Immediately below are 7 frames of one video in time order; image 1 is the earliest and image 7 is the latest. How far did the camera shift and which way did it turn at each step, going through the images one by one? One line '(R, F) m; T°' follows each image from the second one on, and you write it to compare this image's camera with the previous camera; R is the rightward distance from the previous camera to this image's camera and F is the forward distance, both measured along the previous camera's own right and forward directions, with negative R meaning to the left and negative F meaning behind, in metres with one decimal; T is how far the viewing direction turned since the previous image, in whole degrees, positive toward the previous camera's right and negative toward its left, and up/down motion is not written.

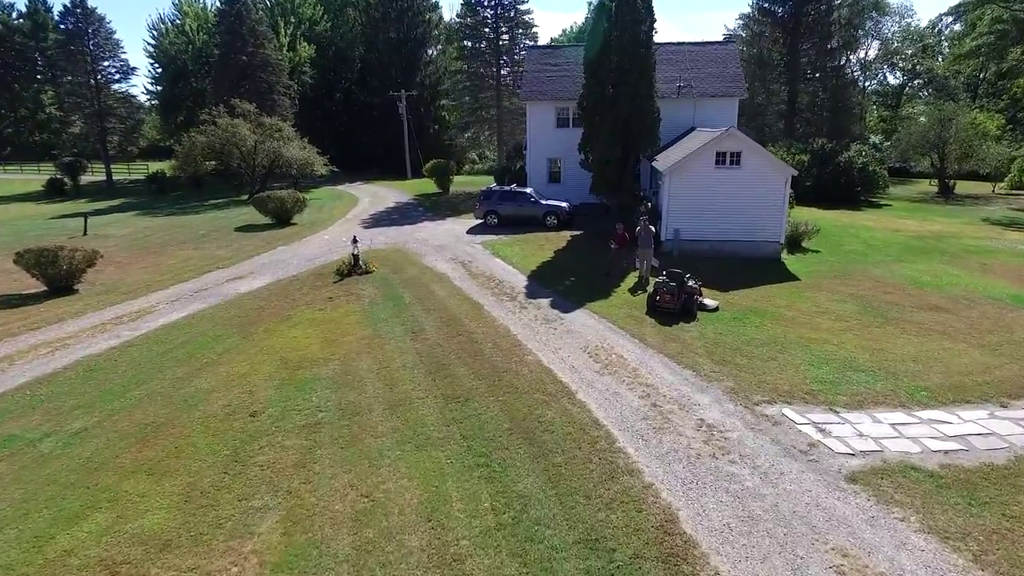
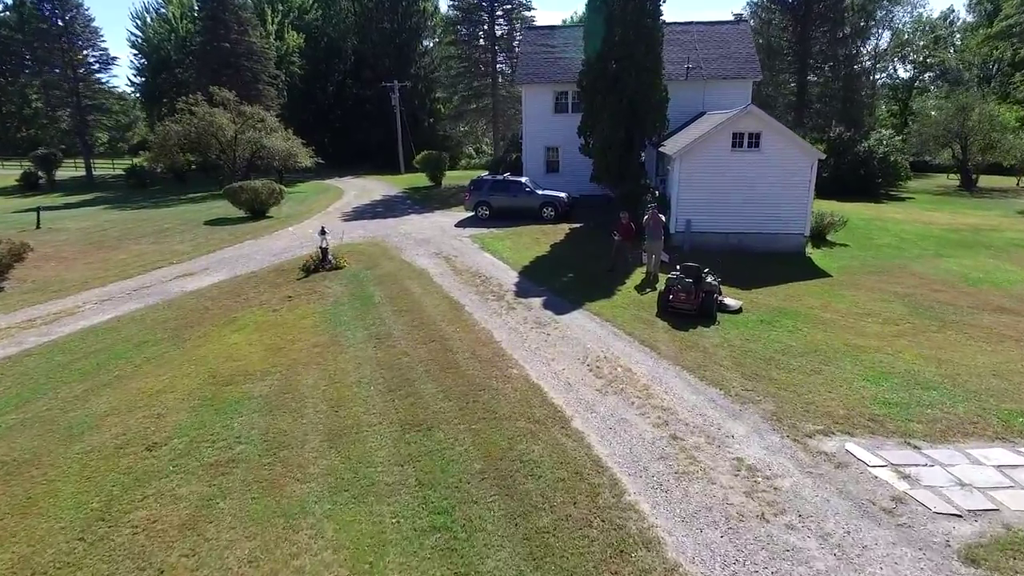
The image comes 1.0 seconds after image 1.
(+0.3, +2.3) m; 0°
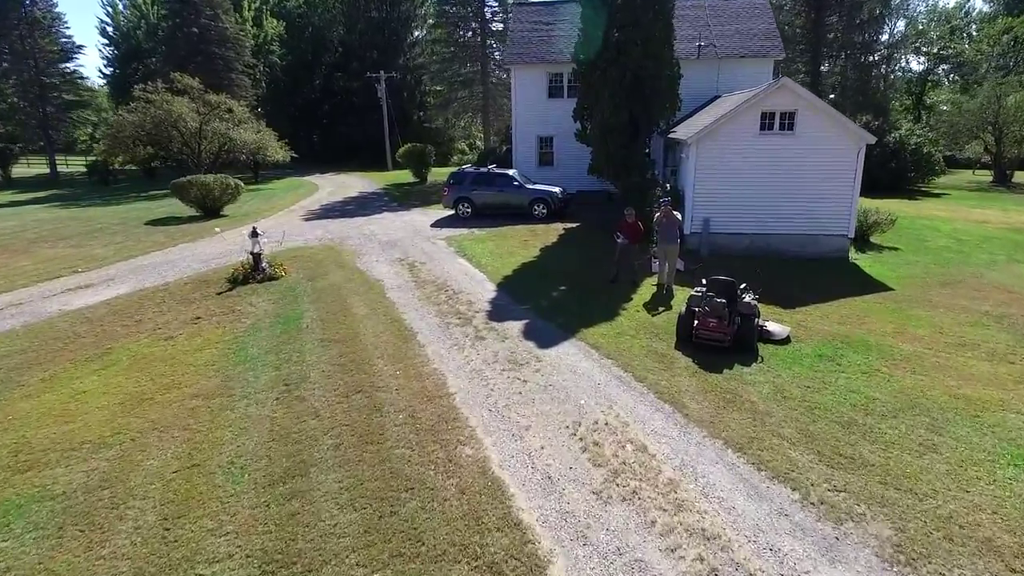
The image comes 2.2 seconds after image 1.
(+0.5, +3.3) m; 0°
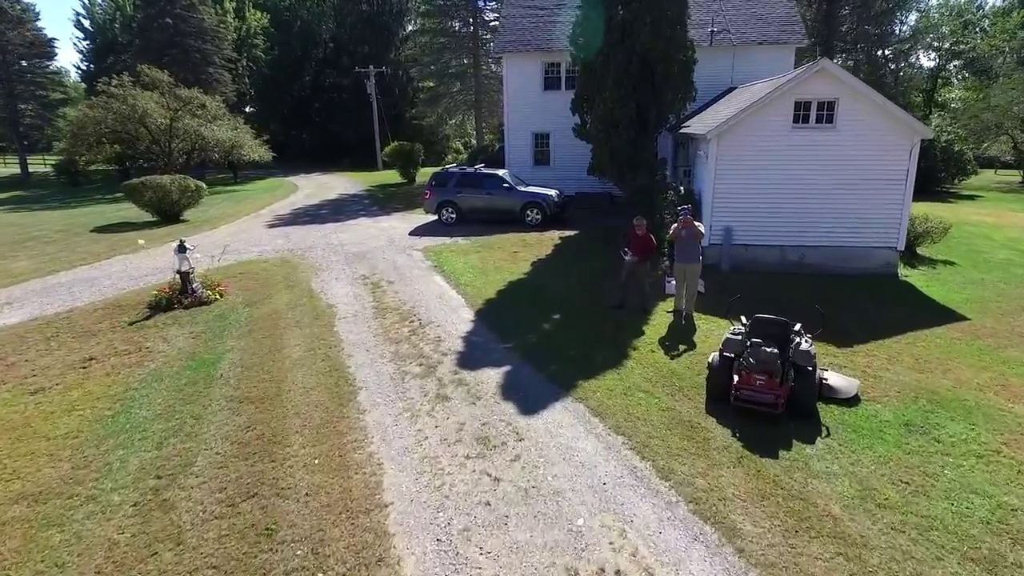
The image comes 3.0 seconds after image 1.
(+0.3, +2.5) m; 0°
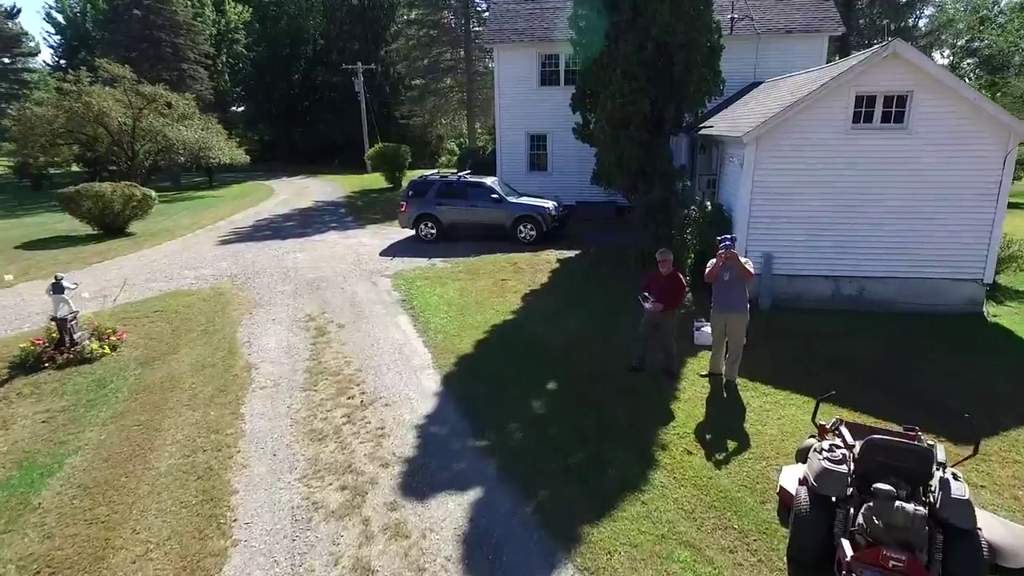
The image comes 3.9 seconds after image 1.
(+0.3, +2.7) m; 0°
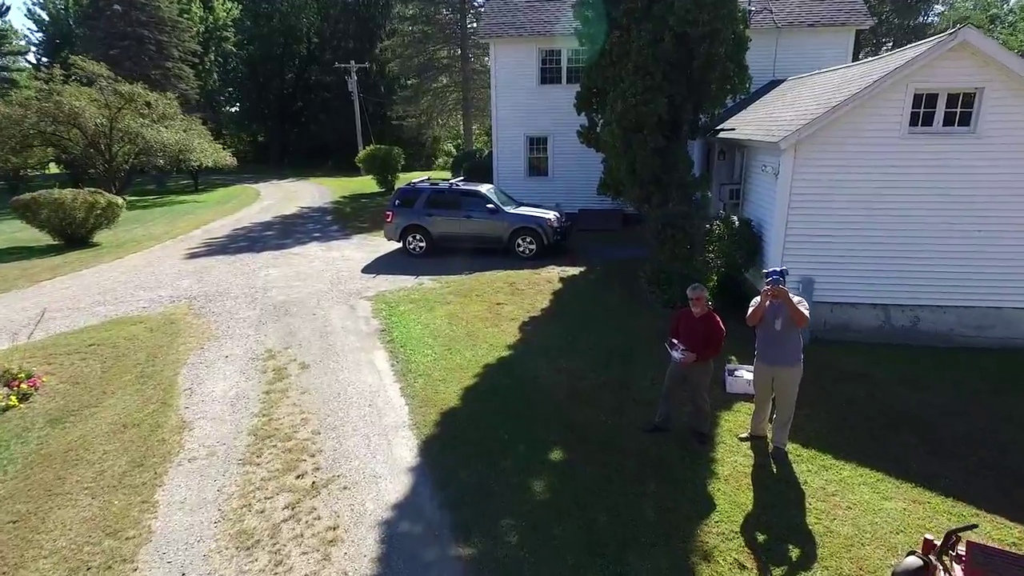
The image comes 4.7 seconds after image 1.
(0.0, +1.5) m; 0°
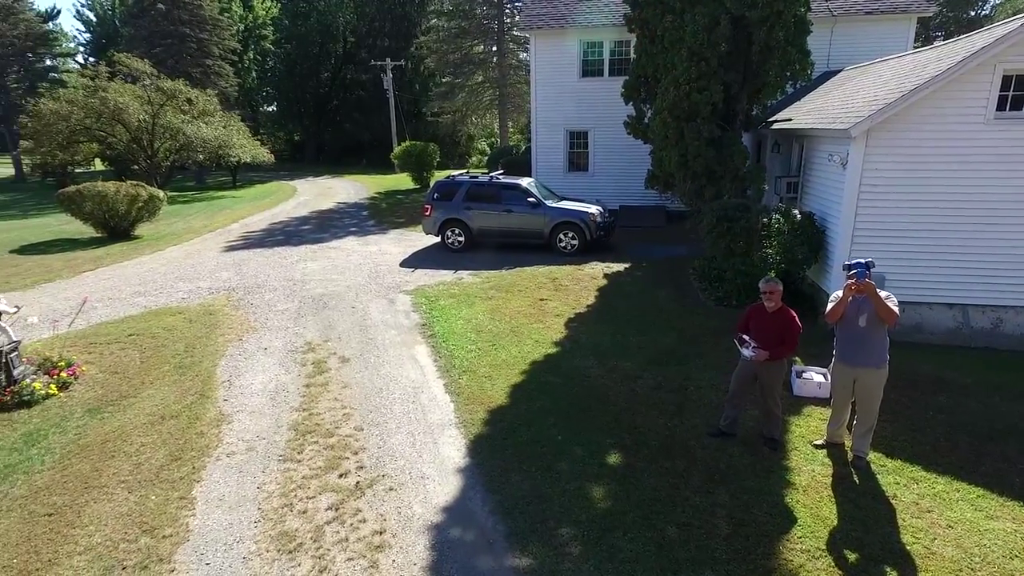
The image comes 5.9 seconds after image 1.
(-0.3, +0.4) m; -3°
